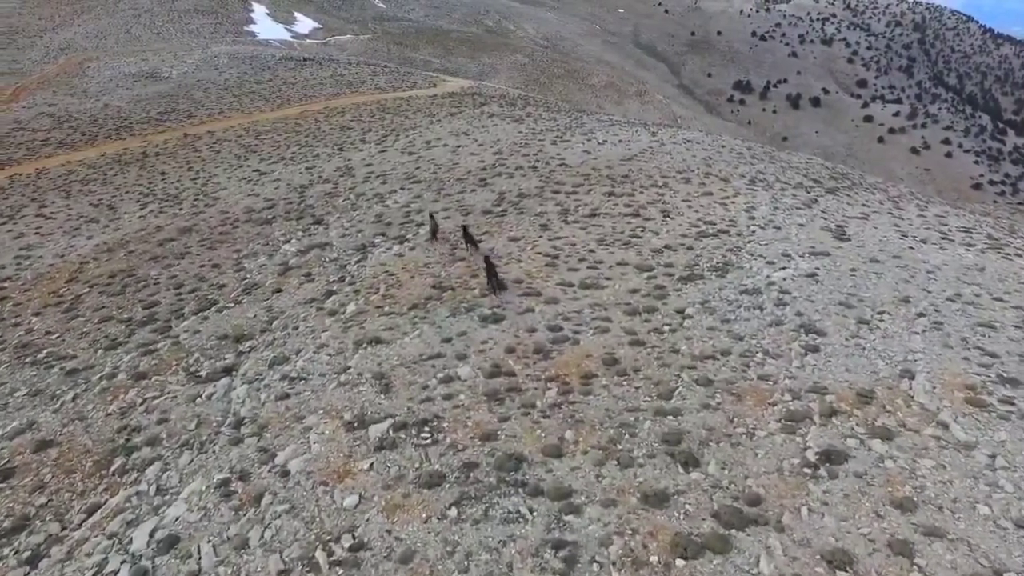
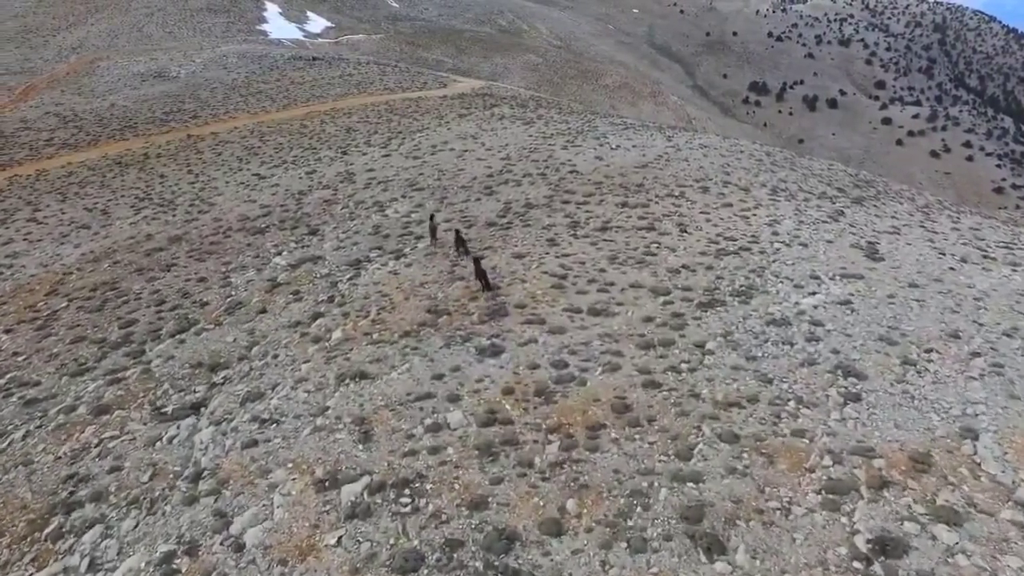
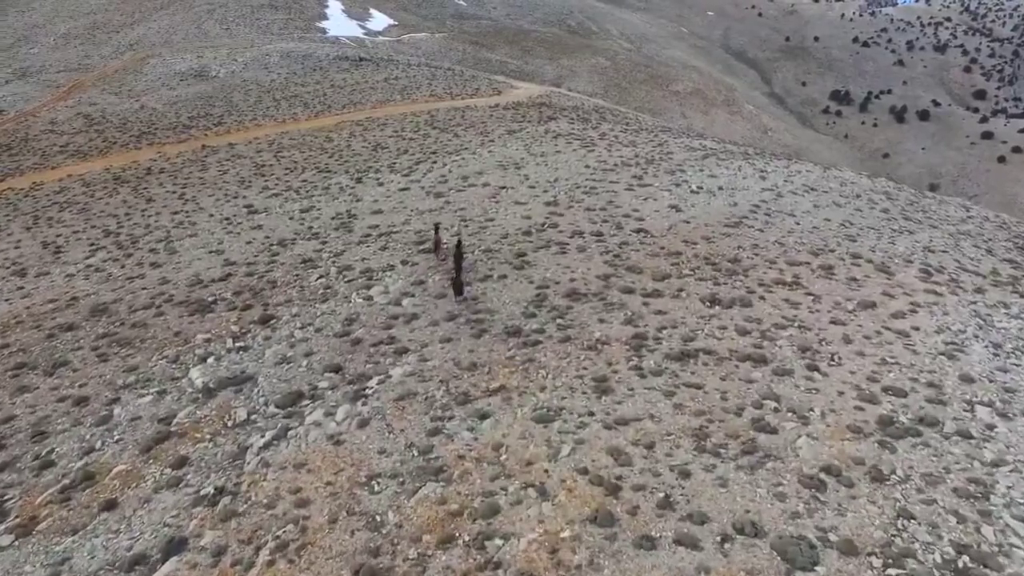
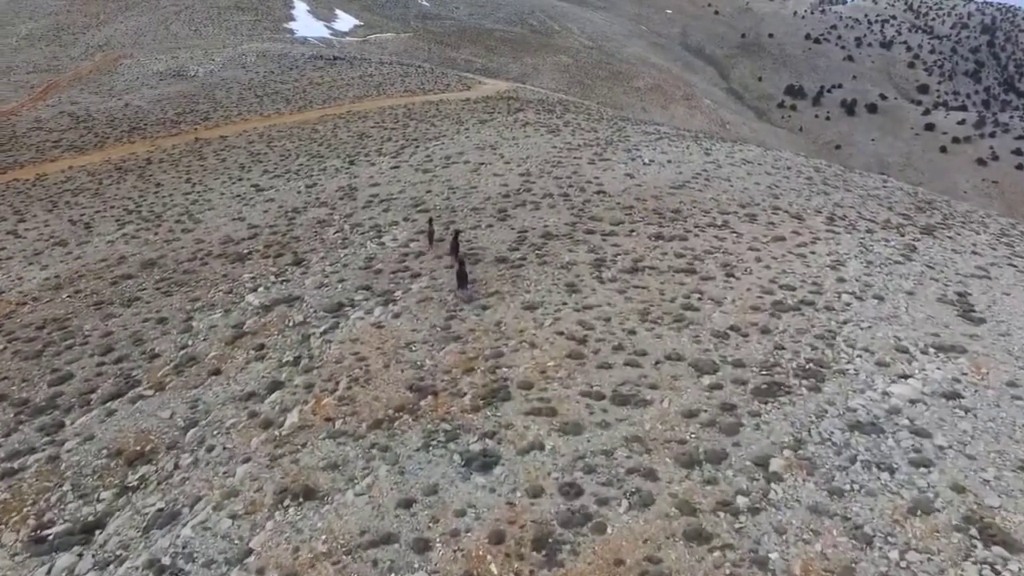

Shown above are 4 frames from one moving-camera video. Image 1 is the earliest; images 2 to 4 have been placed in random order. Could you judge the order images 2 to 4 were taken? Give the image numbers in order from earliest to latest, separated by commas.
2, 4, 3
